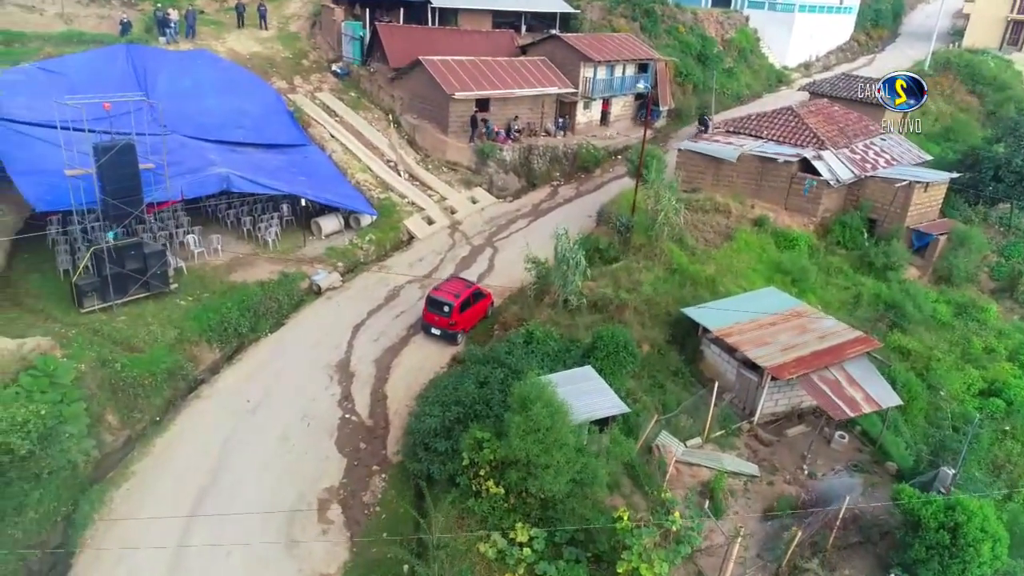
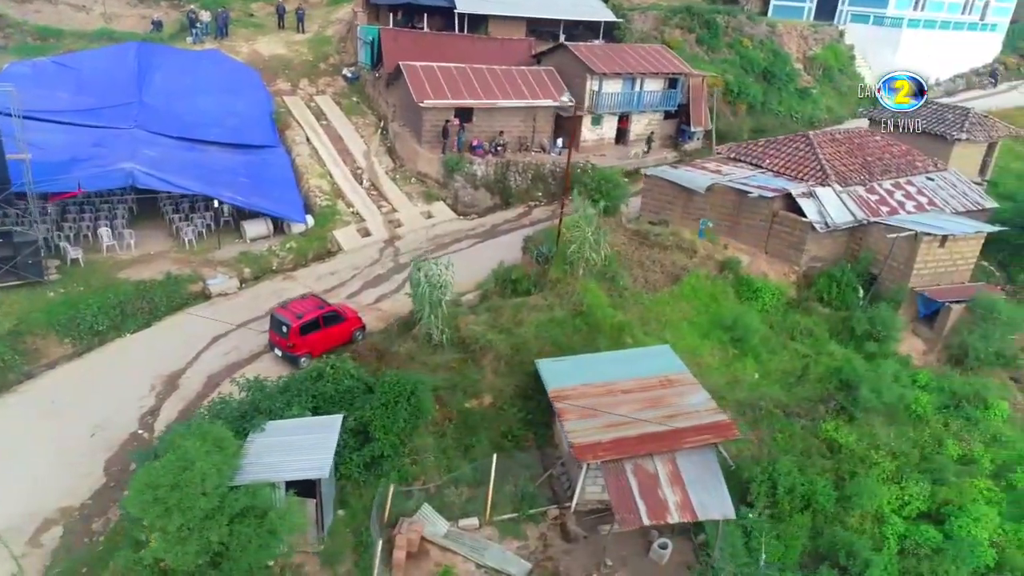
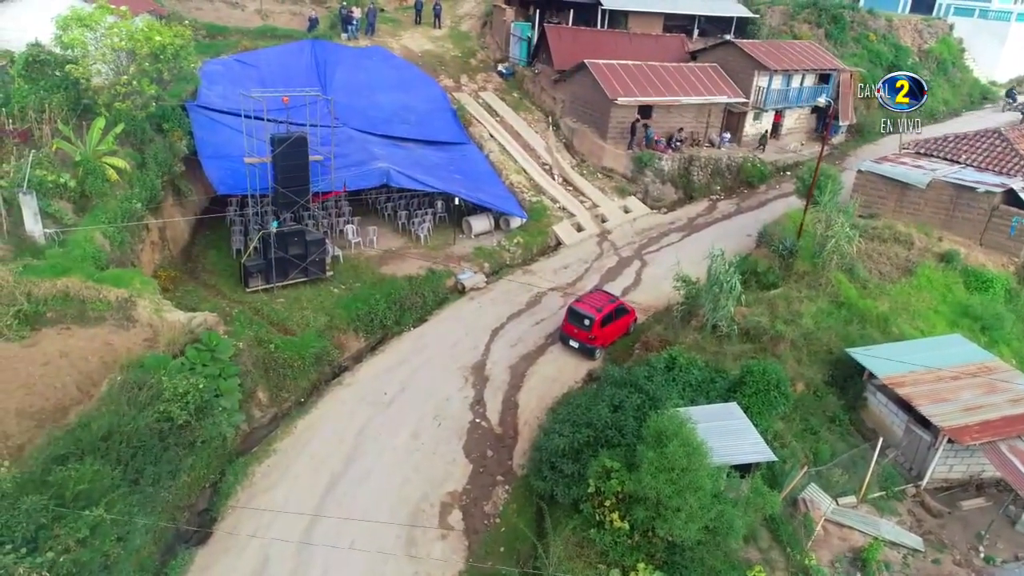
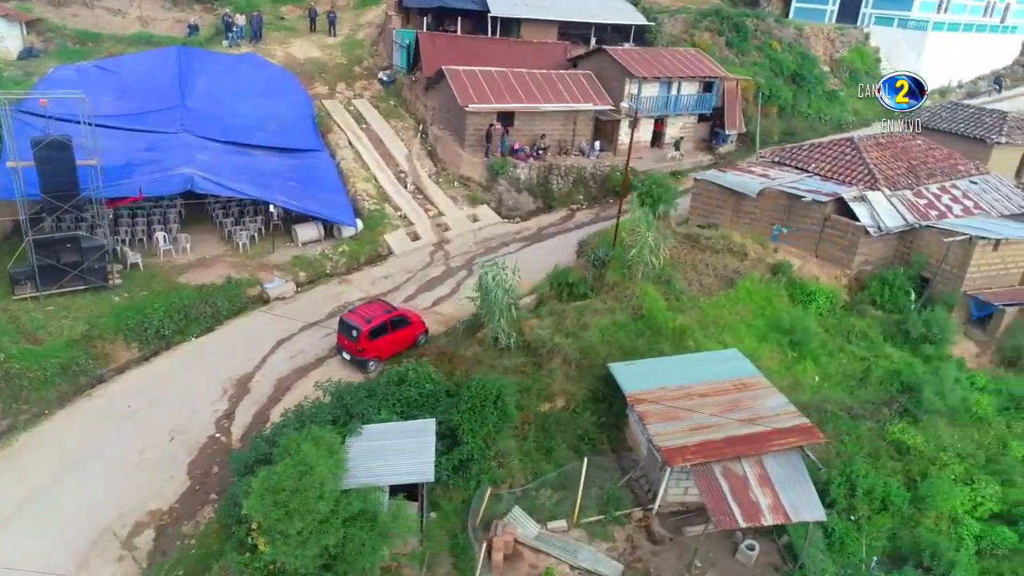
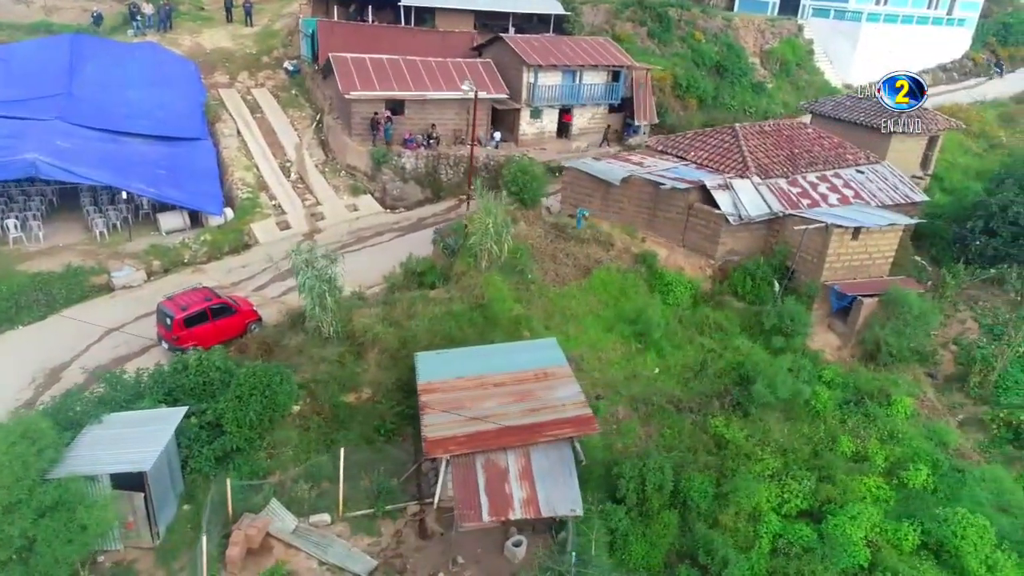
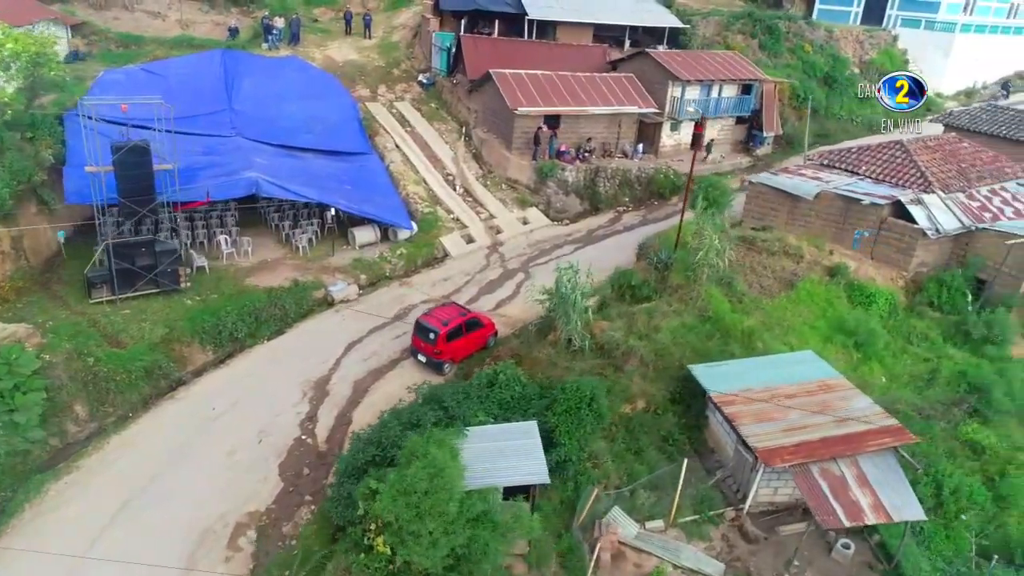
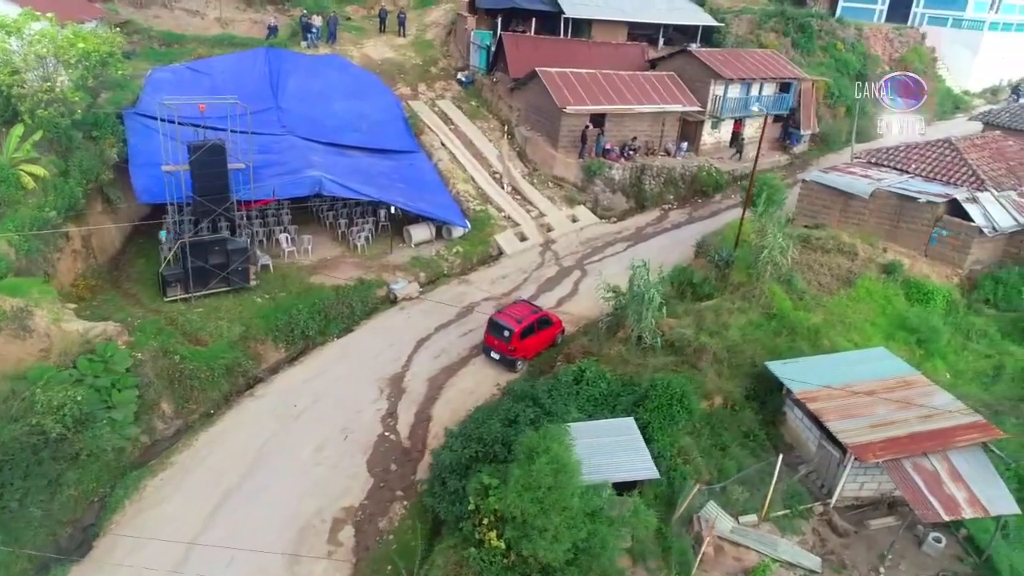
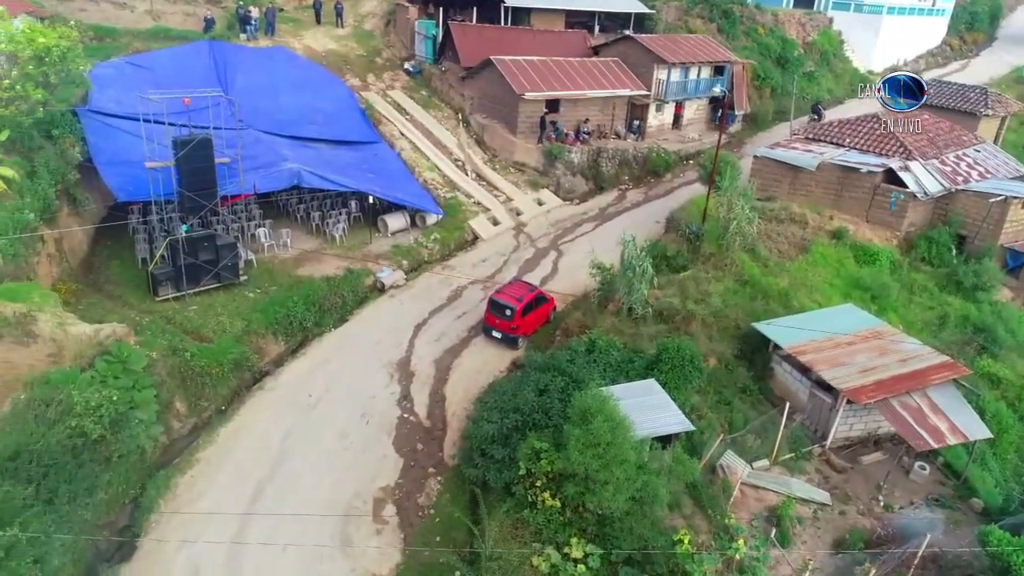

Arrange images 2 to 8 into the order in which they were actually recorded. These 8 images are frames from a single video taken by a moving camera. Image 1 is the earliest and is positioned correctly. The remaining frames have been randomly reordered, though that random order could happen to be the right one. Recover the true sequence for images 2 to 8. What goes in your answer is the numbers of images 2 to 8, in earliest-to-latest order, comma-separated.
8, 3, 7, 6, 4, 2, 5
